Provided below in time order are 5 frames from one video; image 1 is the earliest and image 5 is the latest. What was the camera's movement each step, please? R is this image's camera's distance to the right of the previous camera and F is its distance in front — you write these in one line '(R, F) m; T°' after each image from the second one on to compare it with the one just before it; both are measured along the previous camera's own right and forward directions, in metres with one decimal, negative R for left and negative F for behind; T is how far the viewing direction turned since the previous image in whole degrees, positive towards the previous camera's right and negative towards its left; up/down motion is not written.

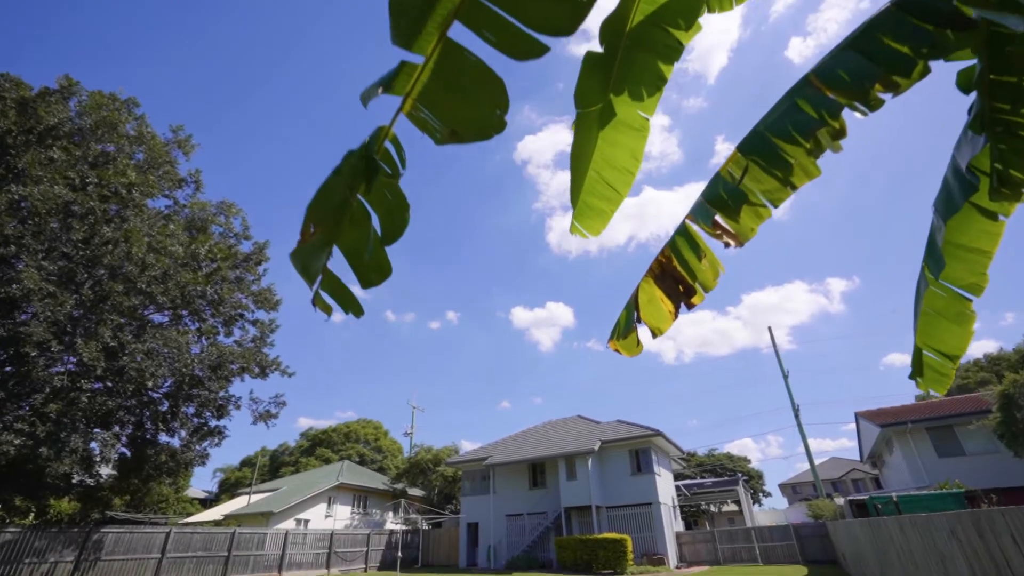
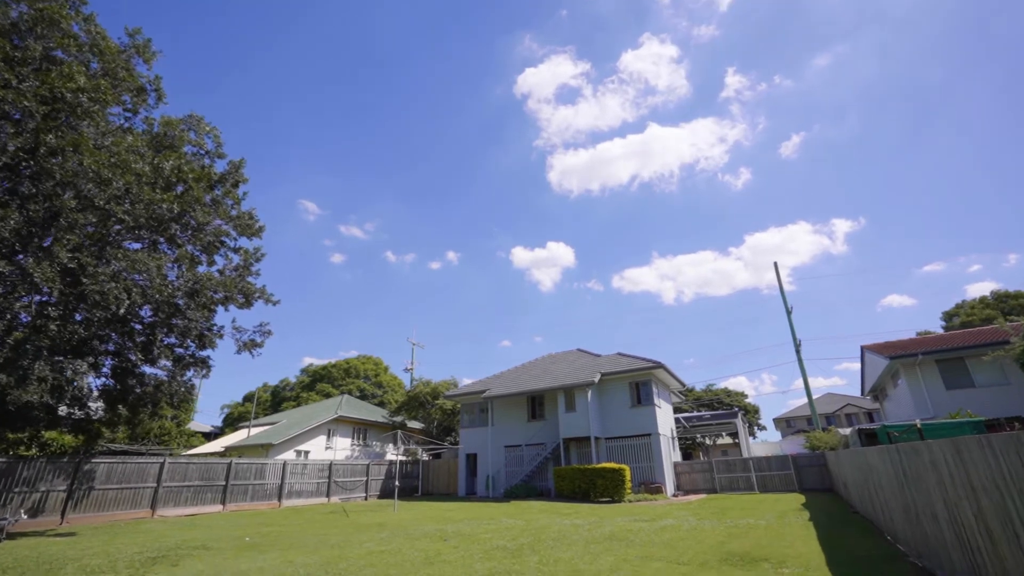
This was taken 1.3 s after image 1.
(+0.1, +0.8) m; 0°
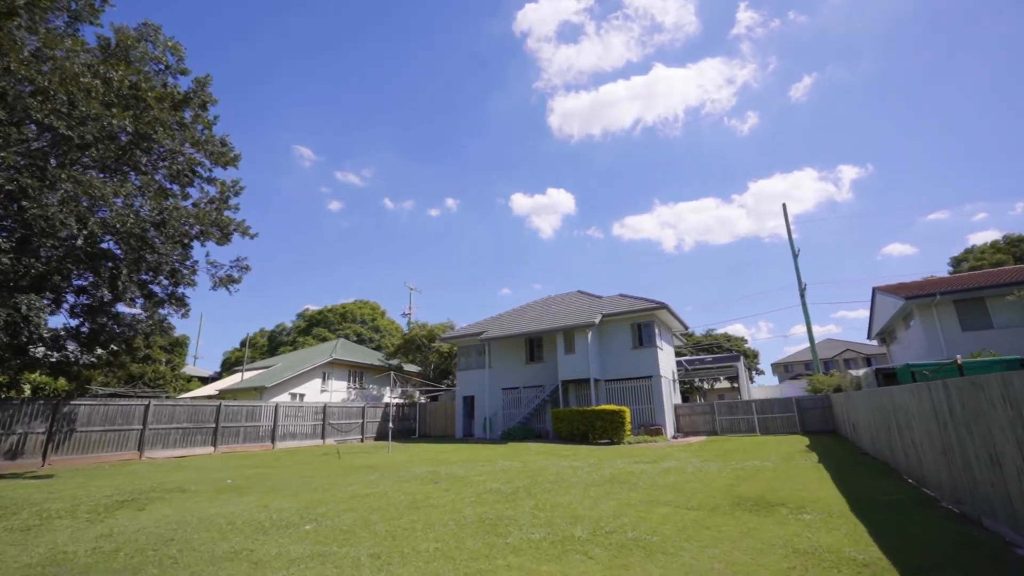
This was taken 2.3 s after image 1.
(+0.1, +0.8) m; 0°
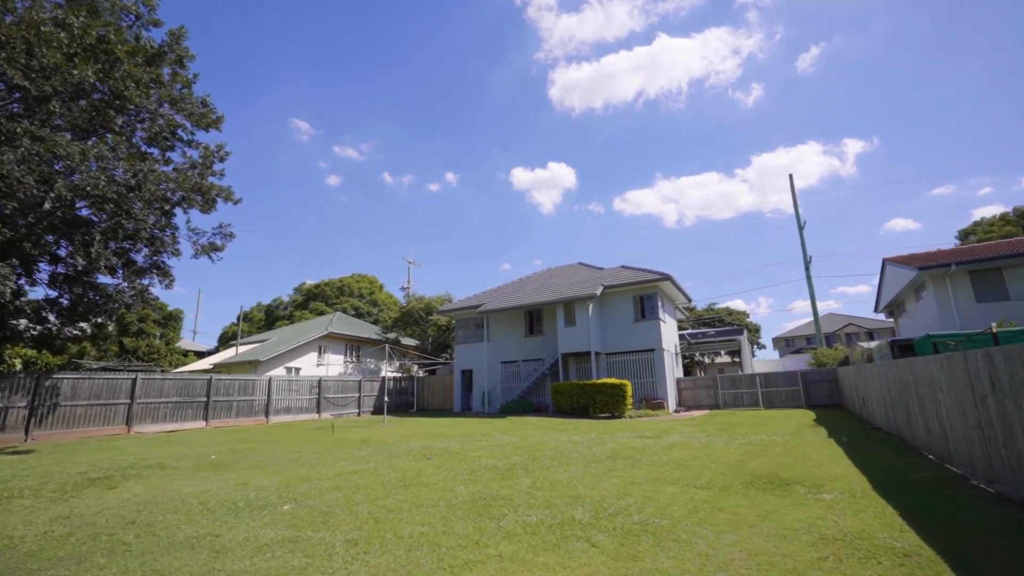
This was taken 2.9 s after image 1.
(+0.1, +0.5) m; 0°
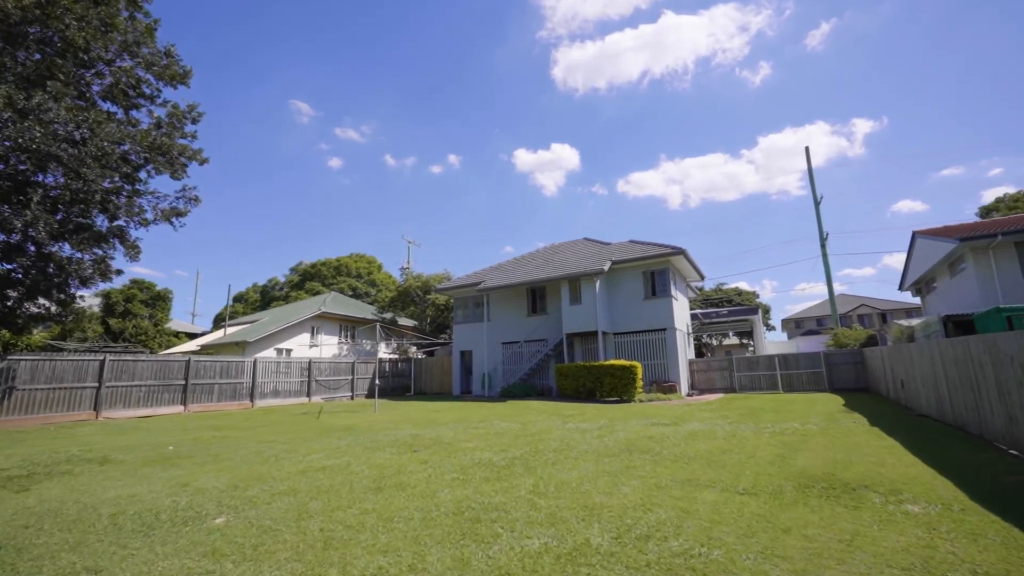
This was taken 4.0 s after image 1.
(+0.1, +1.1) m; 0°
